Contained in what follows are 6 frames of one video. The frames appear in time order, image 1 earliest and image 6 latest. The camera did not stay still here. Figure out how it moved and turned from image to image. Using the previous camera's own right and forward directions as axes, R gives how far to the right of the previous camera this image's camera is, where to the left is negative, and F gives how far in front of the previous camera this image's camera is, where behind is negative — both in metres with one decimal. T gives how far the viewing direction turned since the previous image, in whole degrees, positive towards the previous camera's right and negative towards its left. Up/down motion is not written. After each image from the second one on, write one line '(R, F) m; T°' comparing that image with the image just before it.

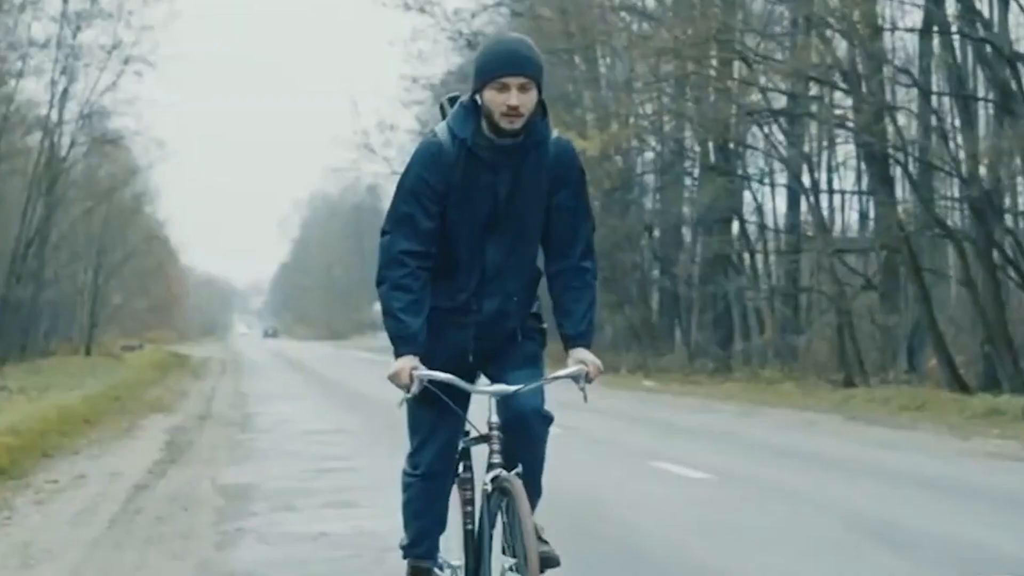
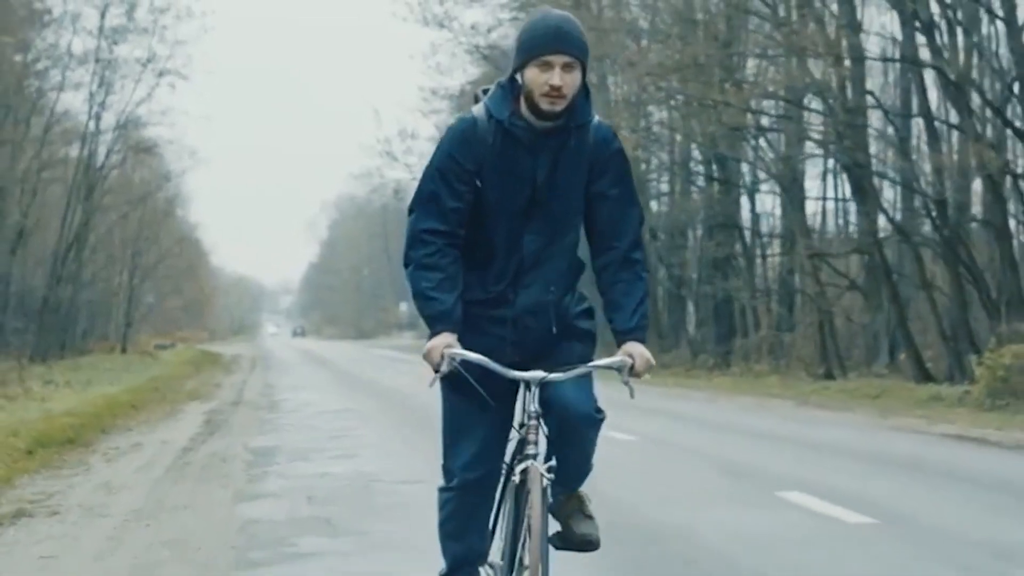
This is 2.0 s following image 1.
(+0.5, -2.7) m; -1°
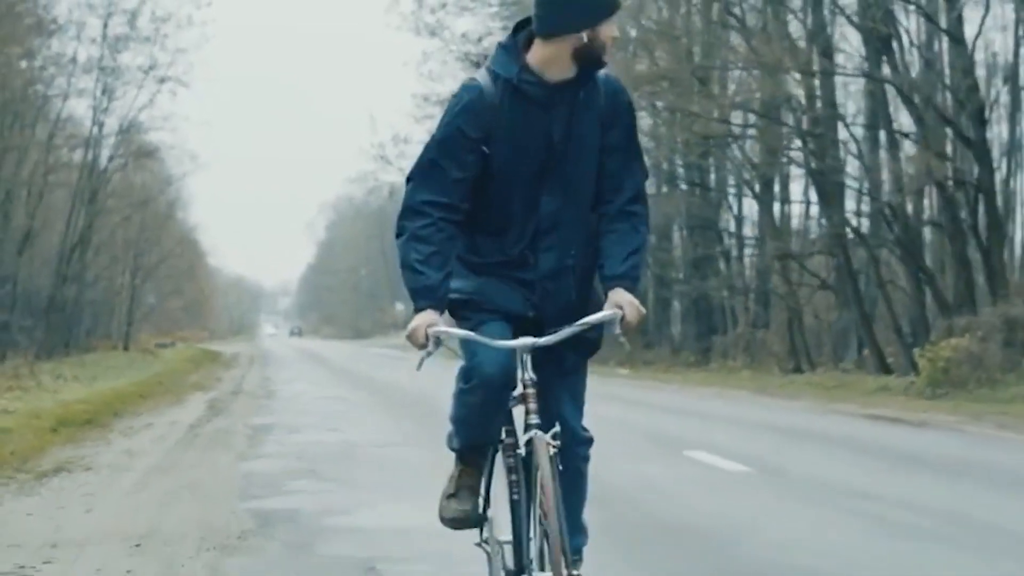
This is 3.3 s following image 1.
(+0.3, -1.8) m; 0°
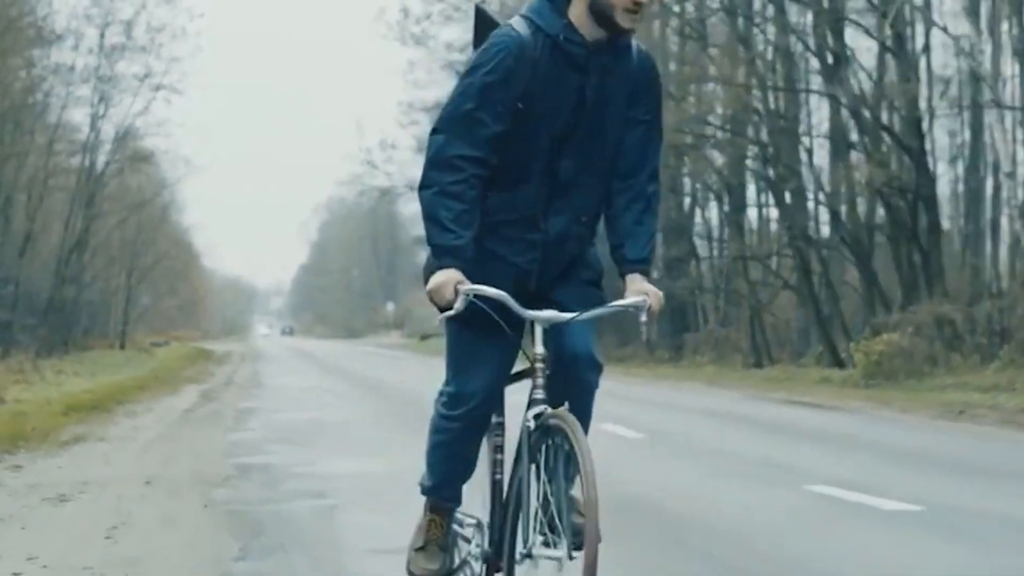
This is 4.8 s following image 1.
(+0.4, -2.1) m; 0°
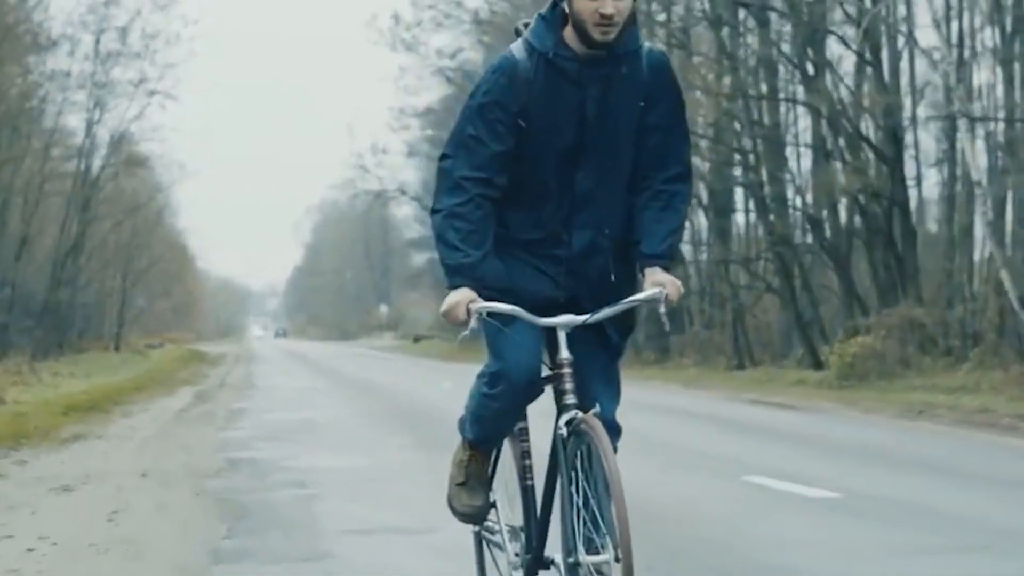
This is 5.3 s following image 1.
(+0.2, -0.8) m; 0°
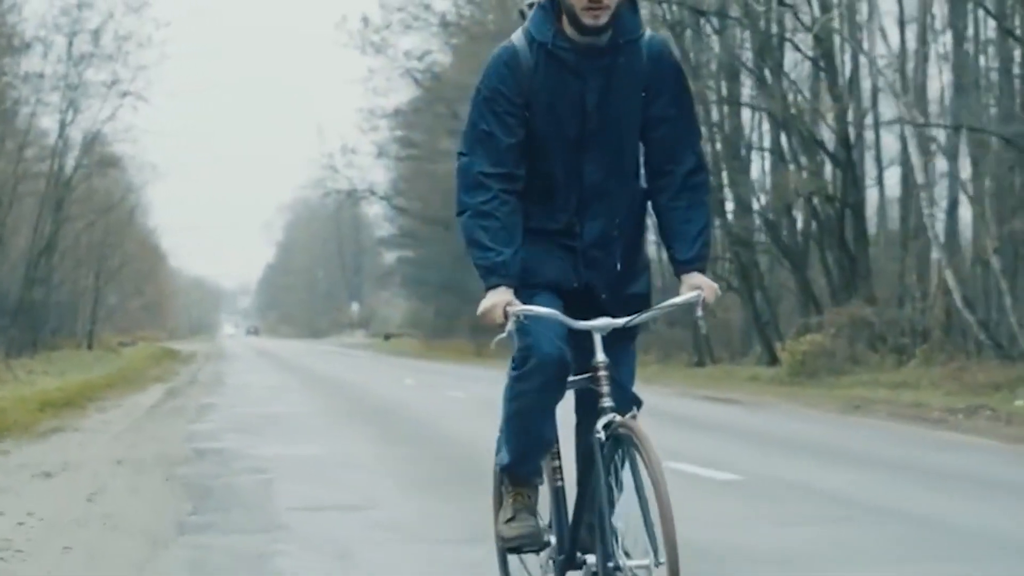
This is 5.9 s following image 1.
(+0.2, -0.9) m; +1°
